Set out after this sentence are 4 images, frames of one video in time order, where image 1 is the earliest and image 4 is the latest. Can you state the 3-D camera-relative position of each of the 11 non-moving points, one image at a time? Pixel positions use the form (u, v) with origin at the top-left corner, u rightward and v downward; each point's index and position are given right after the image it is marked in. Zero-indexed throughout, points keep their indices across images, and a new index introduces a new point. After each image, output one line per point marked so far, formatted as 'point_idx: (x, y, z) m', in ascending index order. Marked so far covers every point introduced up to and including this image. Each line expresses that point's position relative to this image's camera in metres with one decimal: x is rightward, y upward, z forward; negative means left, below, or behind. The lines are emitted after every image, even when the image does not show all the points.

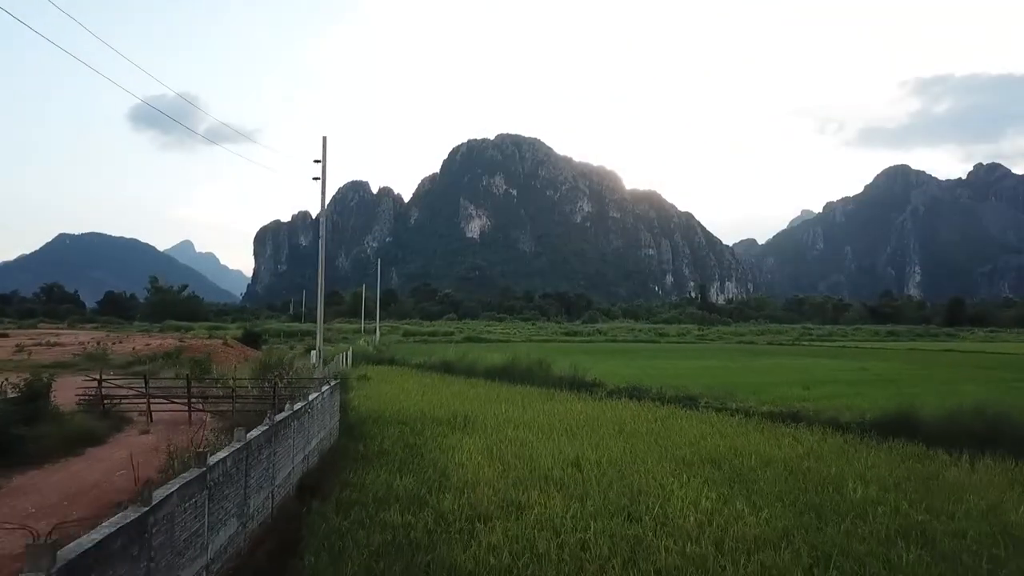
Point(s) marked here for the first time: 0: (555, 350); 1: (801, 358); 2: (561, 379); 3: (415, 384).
0: (+1.2, -1.7, +19.7) m
1: (+7.2, -1.8, +18.2) m
2: (+0.7, -1.2, +9.6) m
3: (-1.4, -1.3, +10.2) m
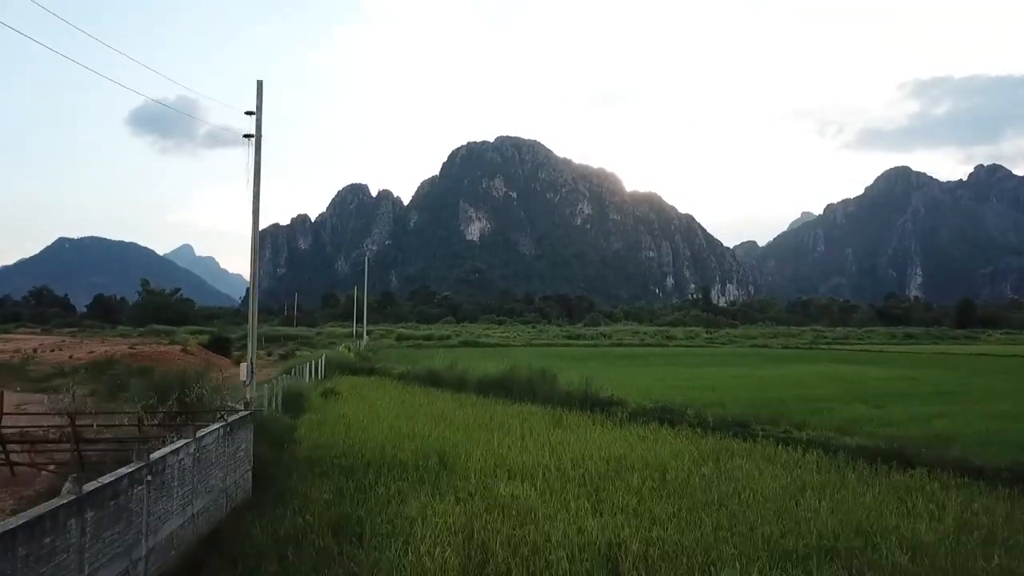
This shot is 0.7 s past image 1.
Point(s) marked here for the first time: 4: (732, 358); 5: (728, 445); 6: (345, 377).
0: (+1.1, -1.7, +17.9) m
1: (+7.2, -1.7, +16.4) m
2: (+0.6, -1.1, +7.8) m
3: (-1.4, -1.3, +8.4) m
4: (+5.8, -1.9, +19.3) m
5: (+1.6, -1.1, +5.2) m
6: (-2.5, -1.4, +11.1) m
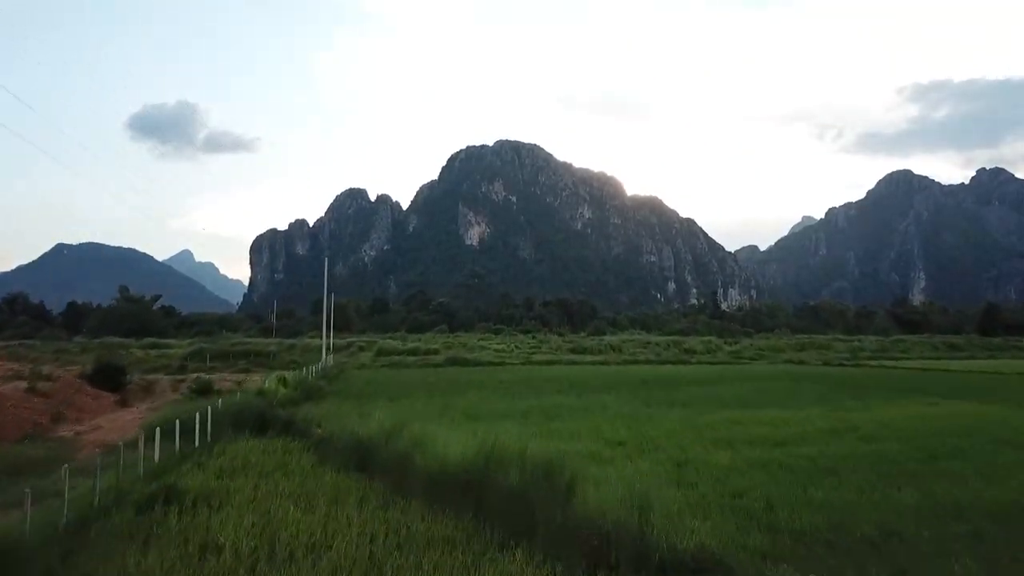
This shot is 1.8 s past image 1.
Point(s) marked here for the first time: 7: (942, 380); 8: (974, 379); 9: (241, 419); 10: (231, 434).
0: (+1.0, -1.9, +13.9) m
1: (+7.1, -1.9, +12.4) m
2: (+0.5, -1.3, +3.8) m
3: (-1.6, -1.4, +4.4) m
4: (+5.7, -2.1, +15.3) m
5: (+1.4, -1.2, +1.2) m
6: (-2.7, -1.5, +7.1) m
7: (+10.6, -2.2, +17.8) m
8: (+12.0, -2.2, +18.4) m
9: (-3.1, -1.5, +8.3) m
10: (-3.1, -1.6, +8.0) m
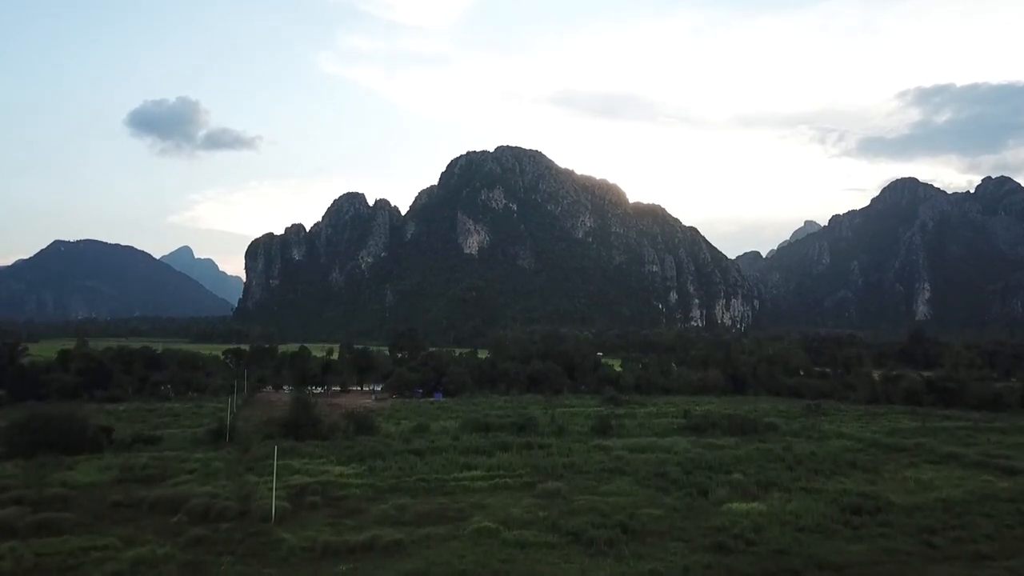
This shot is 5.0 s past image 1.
0: (+0.5, -7.5, +7.4) m
1: (+6.6, -7.6, +5.9) m
2: (0.0, -6.9, -2.7) m
3: (-2.0, -7.1, -2.0) m
4: (+5.2, -7.7, +8.9) m
5: (+1.0, -6.9, -5.2) m
6: (-3.2, -7.1, +0.7) m
7: (+10.1, -8.0, +11.3) m
8: (+11.6, -8.0, +12.0) m
9: (-3.6, -7.1, +1.9) m
10: (-3.5, -7.2, +1.5) m
